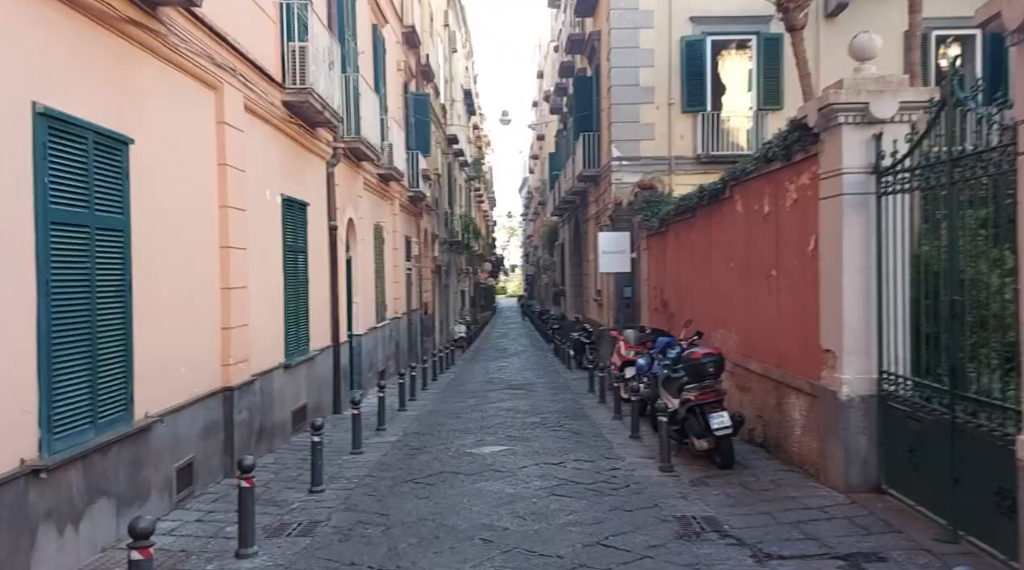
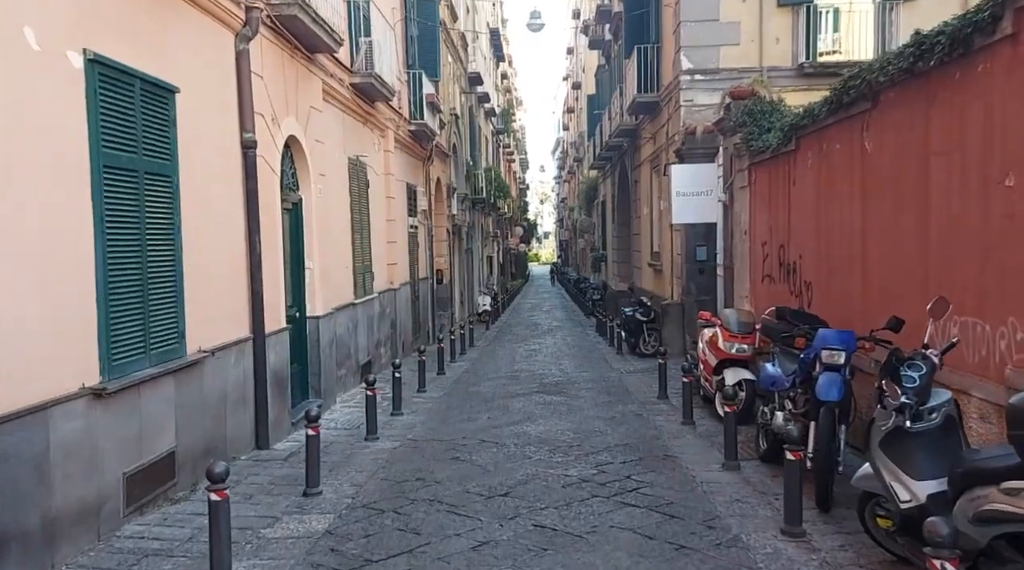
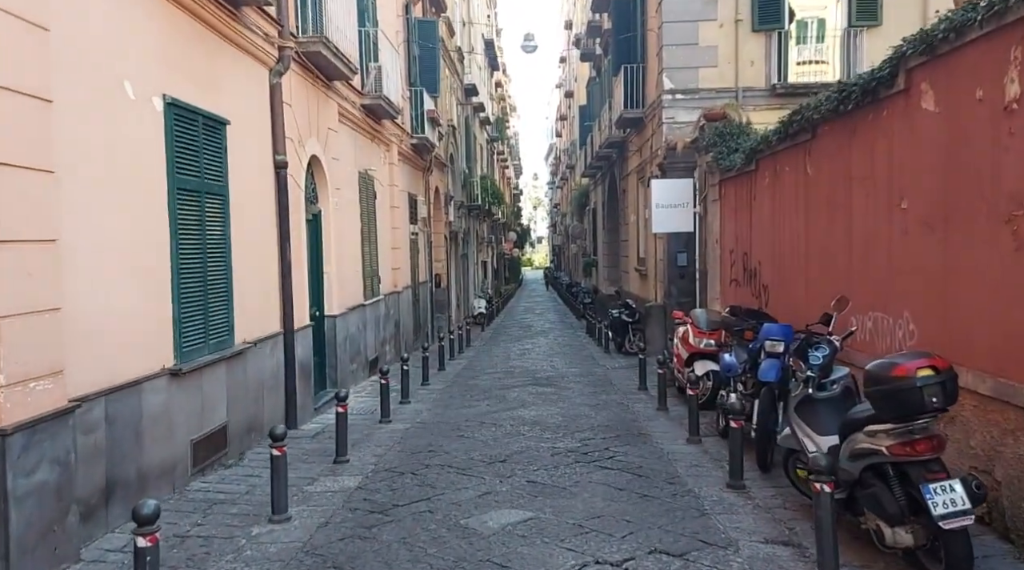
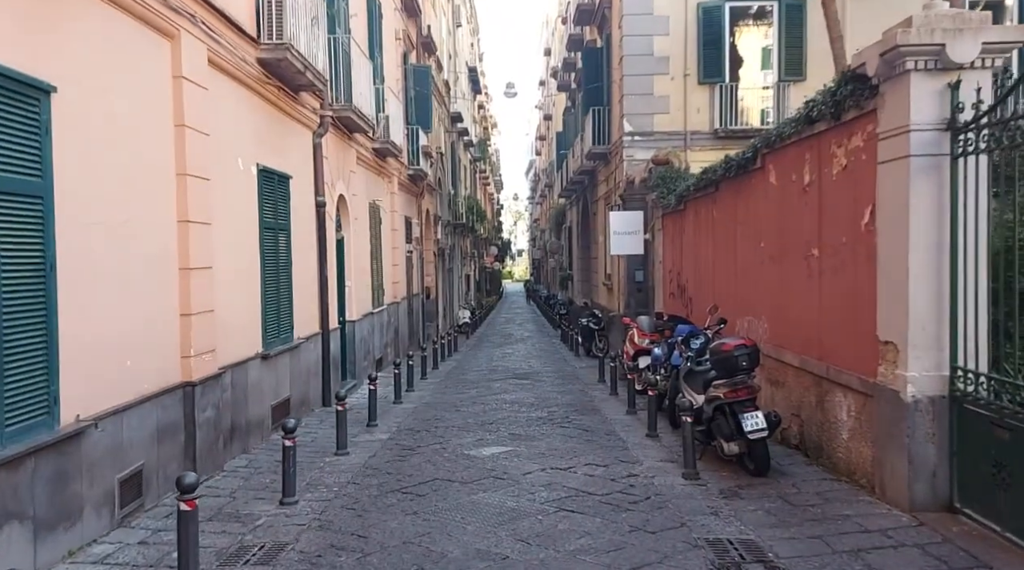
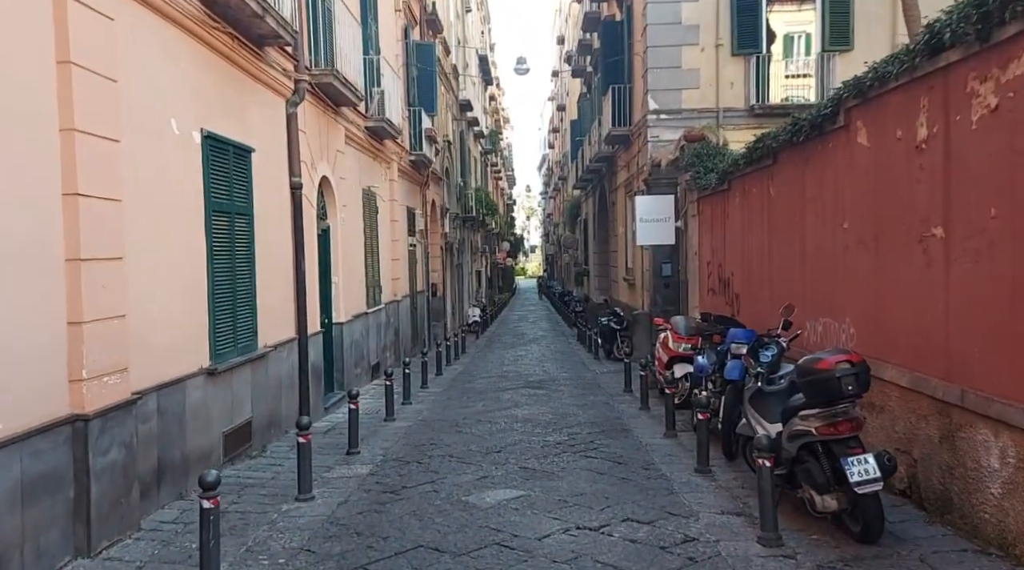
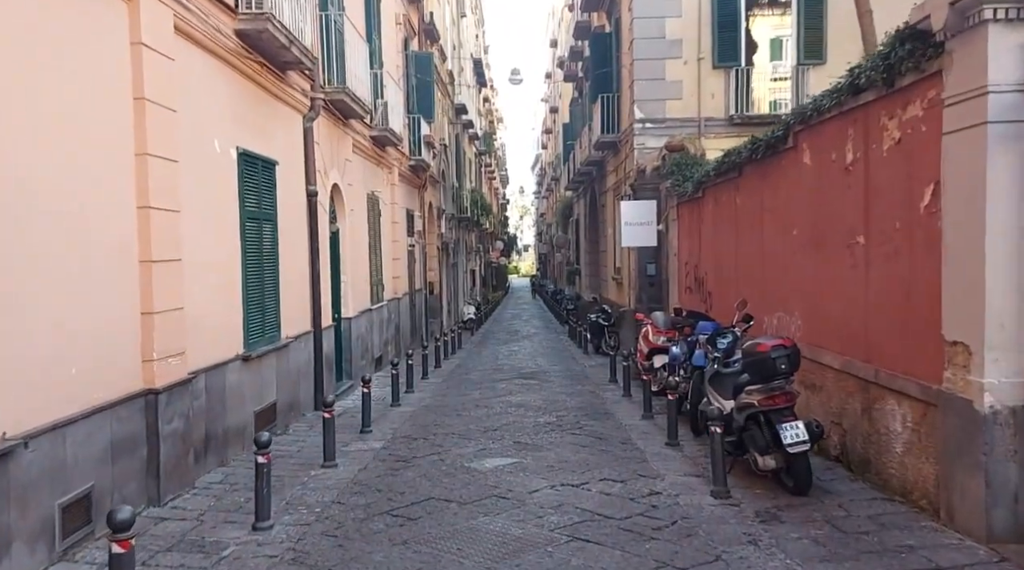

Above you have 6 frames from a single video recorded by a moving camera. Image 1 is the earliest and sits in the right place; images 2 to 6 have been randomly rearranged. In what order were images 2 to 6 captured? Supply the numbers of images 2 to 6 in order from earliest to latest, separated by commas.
4, 6, 5, 3, 2
